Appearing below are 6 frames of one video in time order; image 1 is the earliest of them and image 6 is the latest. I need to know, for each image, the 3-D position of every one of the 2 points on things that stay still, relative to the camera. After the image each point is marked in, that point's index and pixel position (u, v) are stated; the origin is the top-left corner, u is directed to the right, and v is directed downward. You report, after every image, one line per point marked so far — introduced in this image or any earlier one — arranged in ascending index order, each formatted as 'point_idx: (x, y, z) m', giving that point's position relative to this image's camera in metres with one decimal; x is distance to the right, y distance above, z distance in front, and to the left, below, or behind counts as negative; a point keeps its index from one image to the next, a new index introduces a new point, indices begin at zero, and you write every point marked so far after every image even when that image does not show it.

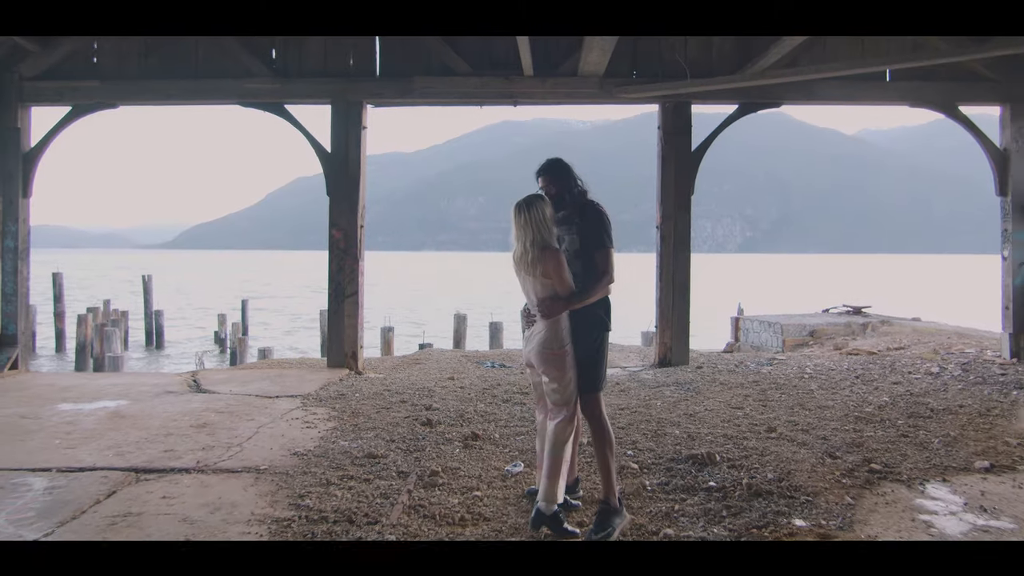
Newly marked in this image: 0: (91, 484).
0: (-1.9, -0.9, +3.7) m
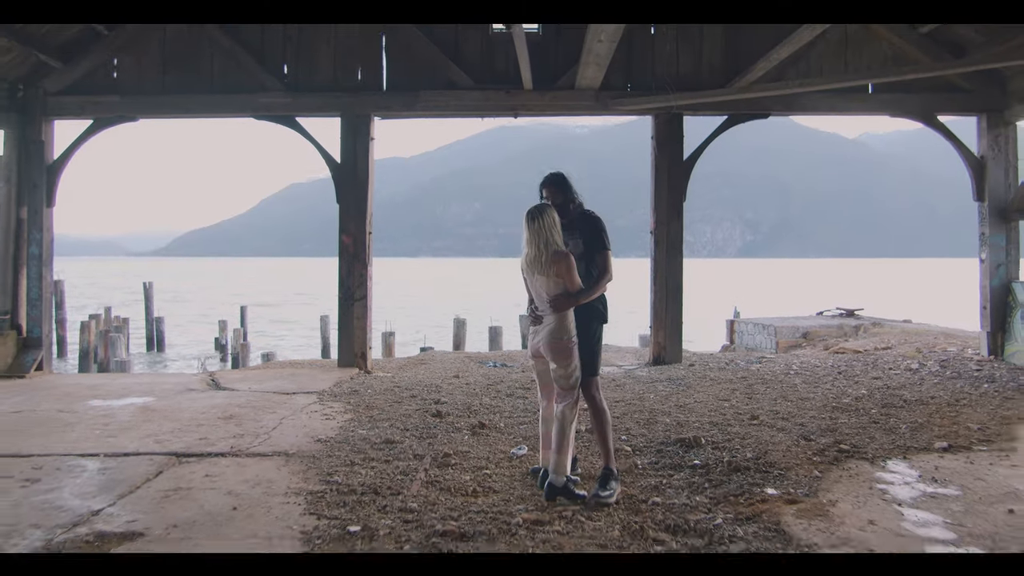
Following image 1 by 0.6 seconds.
0: (-1.9, -0.9, +4.2) m
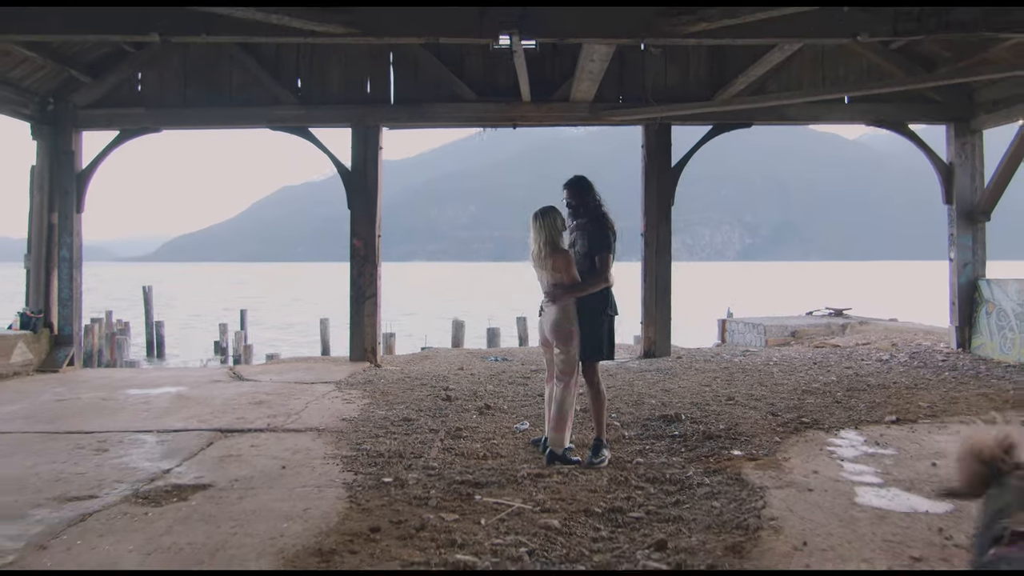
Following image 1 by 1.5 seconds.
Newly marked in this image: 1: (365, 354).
0: (-1.9, -0.9, +4.8) m
1: (-1.6, -0.7, +9.1) m
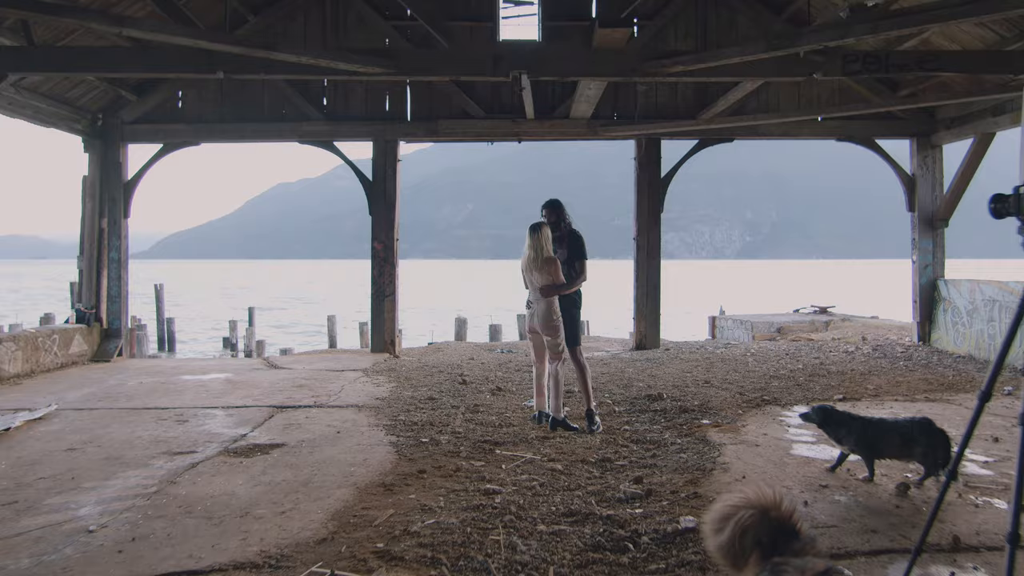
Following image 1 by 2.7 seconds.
0: (-1.8, -0.9, +5.7) m
1: (-1.6, -0.7, +10.0) m
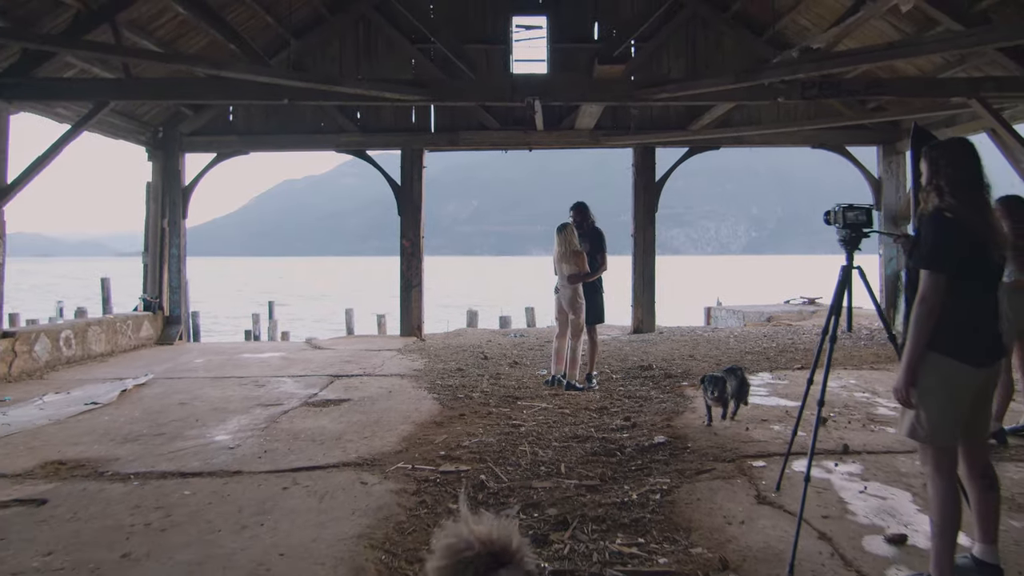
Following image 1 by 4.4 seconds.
0: (-1.7, -0.8, +7.0) m
1: (-1.4, -0.6, +11.3) m
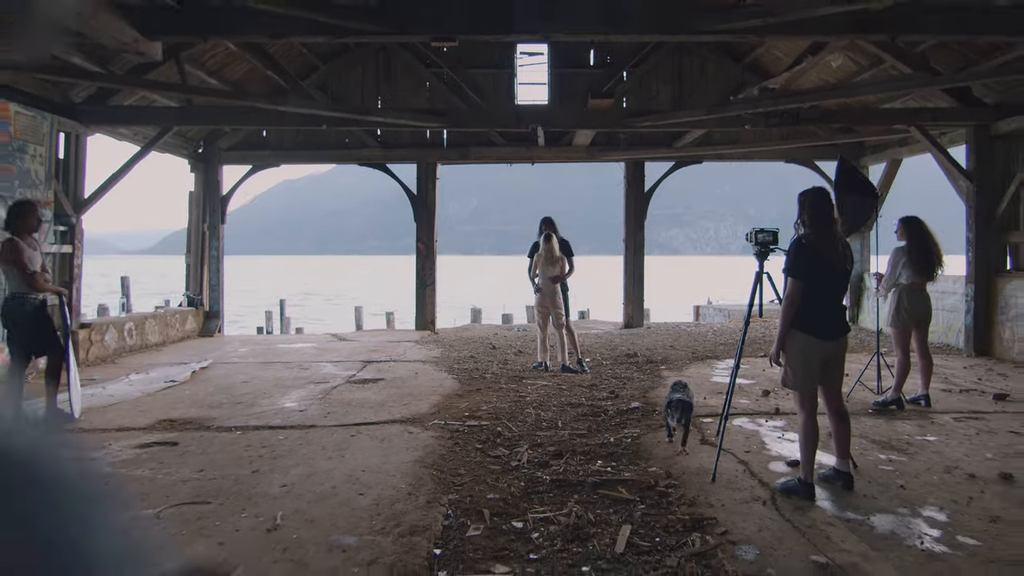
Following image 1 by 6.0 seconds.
0: (-1.6, -0.8, +8.2) m
1: (-1.3, -0.6, +12.5) m
